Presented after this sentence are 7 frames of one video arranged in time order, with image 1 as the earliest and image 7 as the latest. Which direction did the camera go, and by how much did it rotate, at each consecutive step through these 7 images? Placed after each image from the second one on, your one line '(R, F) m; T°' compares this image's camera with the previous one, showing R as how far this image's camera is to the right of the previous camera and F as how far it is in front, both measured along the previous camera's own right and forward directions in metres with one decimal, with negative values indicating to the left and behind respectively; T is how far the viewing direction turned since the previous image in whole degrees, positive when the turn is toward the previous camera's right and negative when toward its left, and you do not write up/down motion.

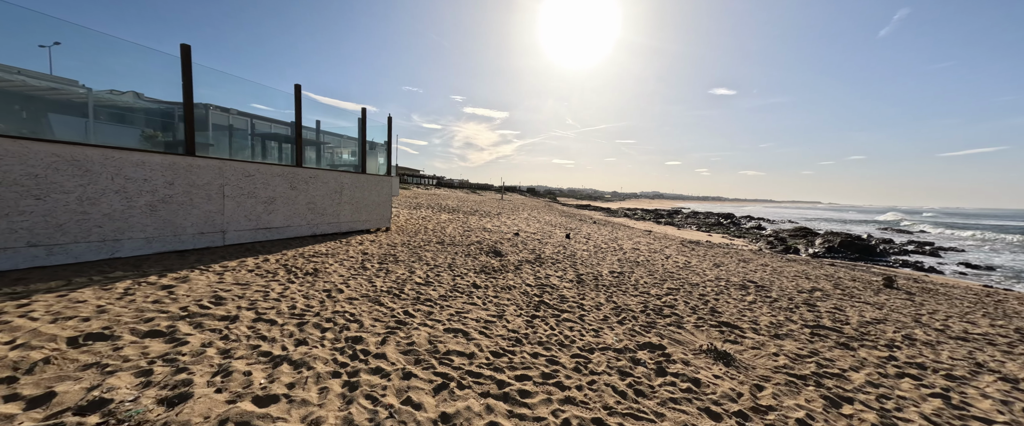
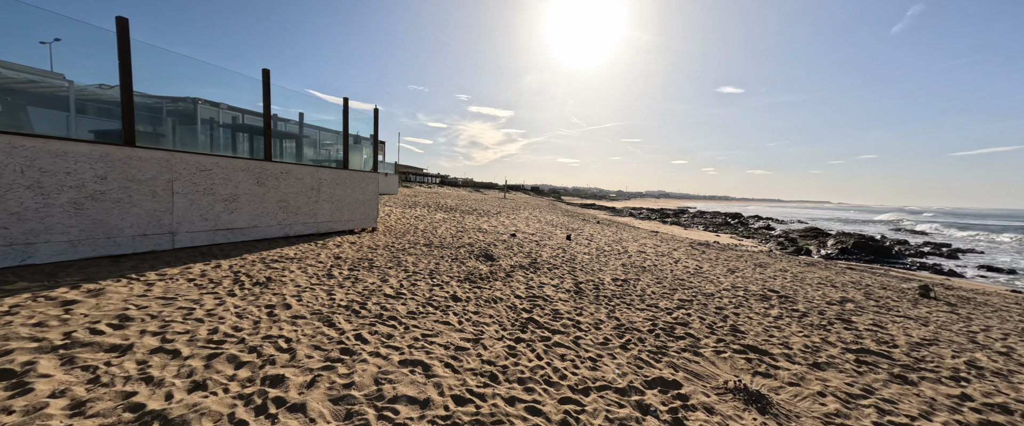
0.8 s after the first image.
(+0.3, +0.8) m; -1°
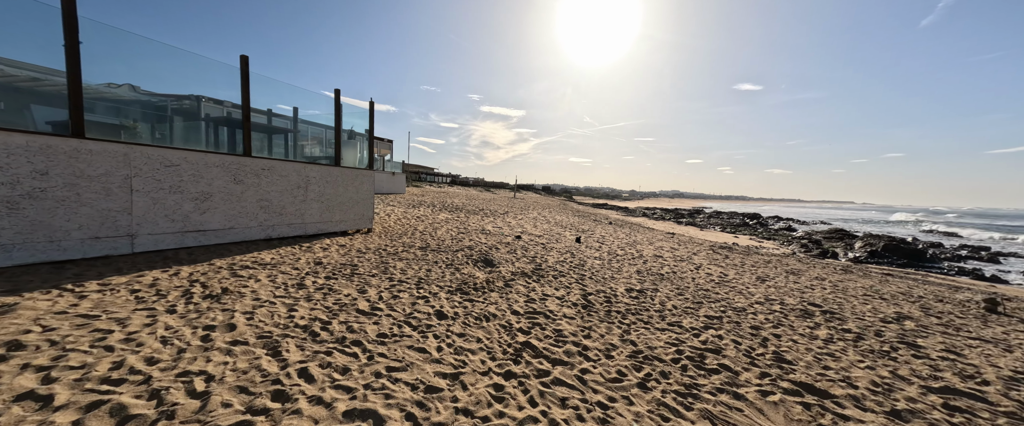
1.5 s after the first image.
(+0.2, +0.8) m; -2°
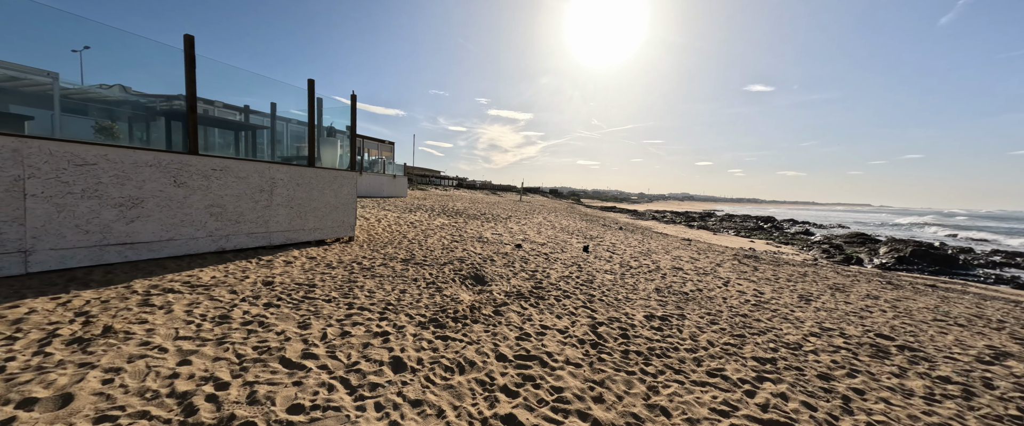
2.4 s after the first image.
(+0.2, +1.2) m; -1°
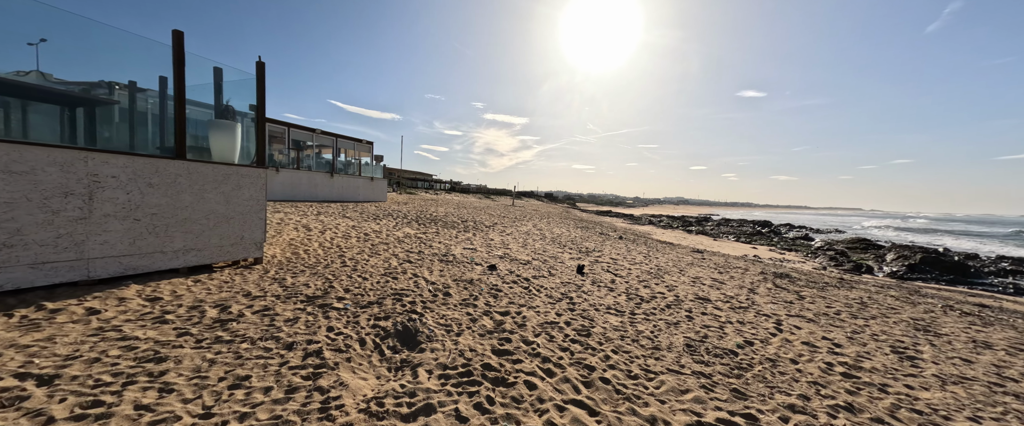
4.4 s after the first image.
(+0.5, +2.4) m; +1°
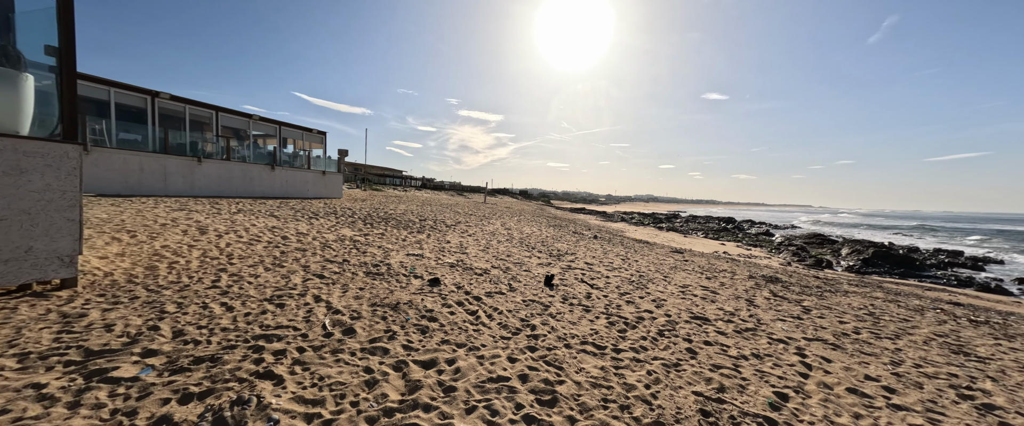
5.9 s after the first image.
(+0.4, +1.8) m; +4°
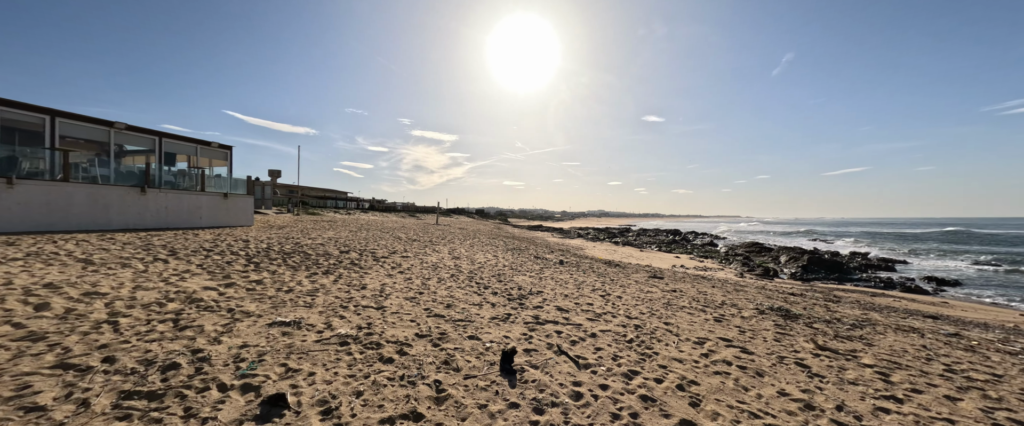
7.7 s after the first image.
(+0.3, +2.8) m; +7°
